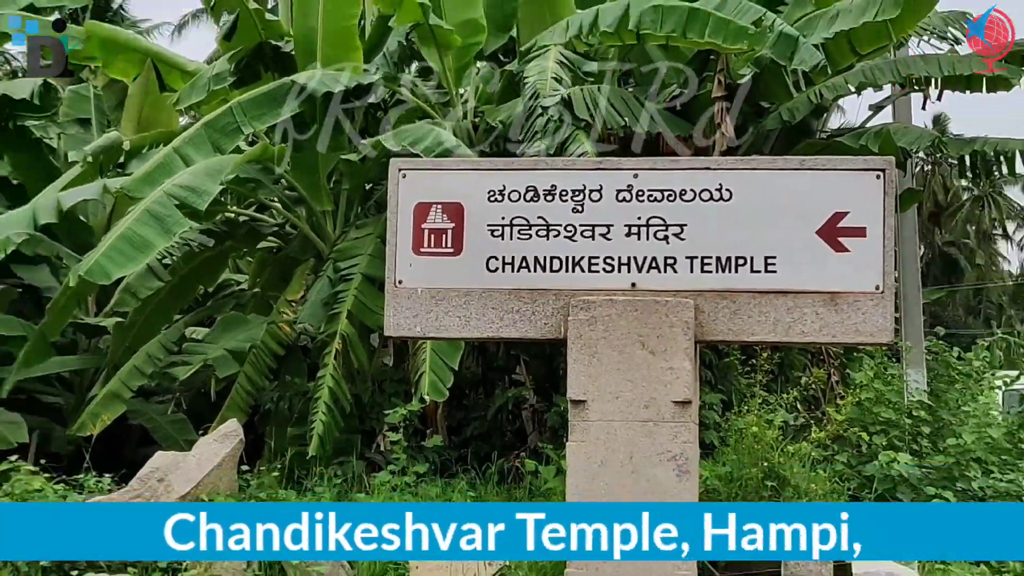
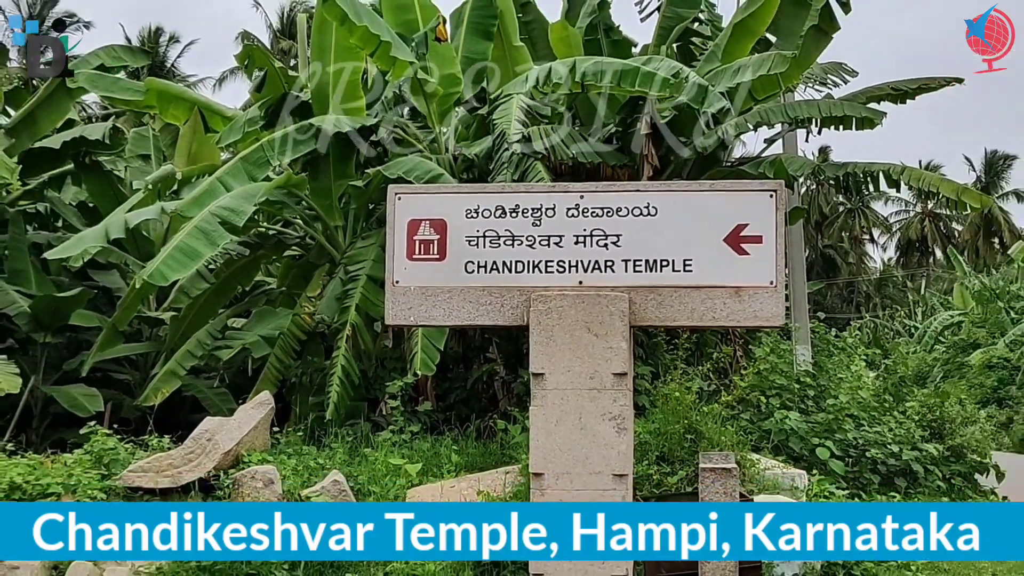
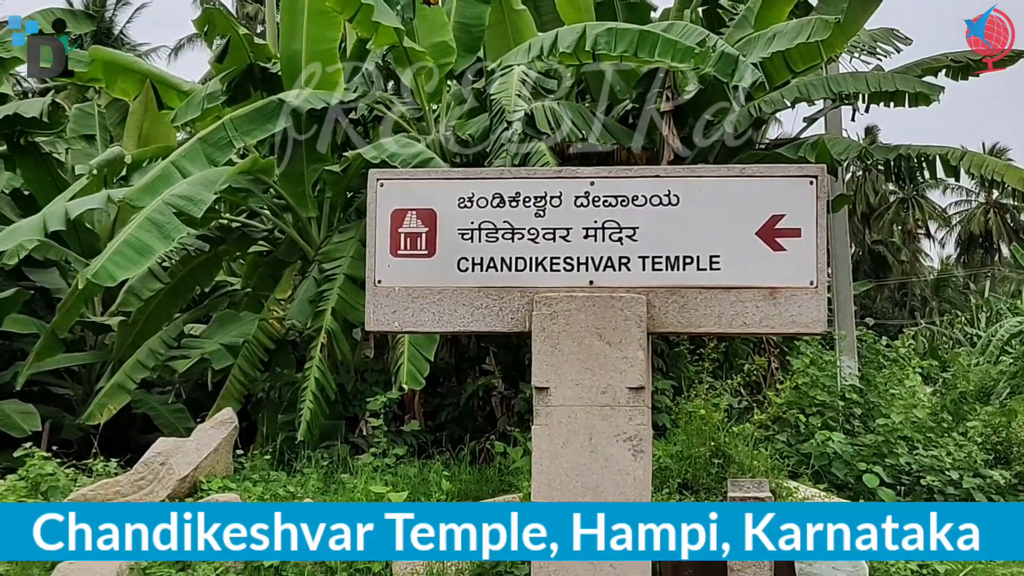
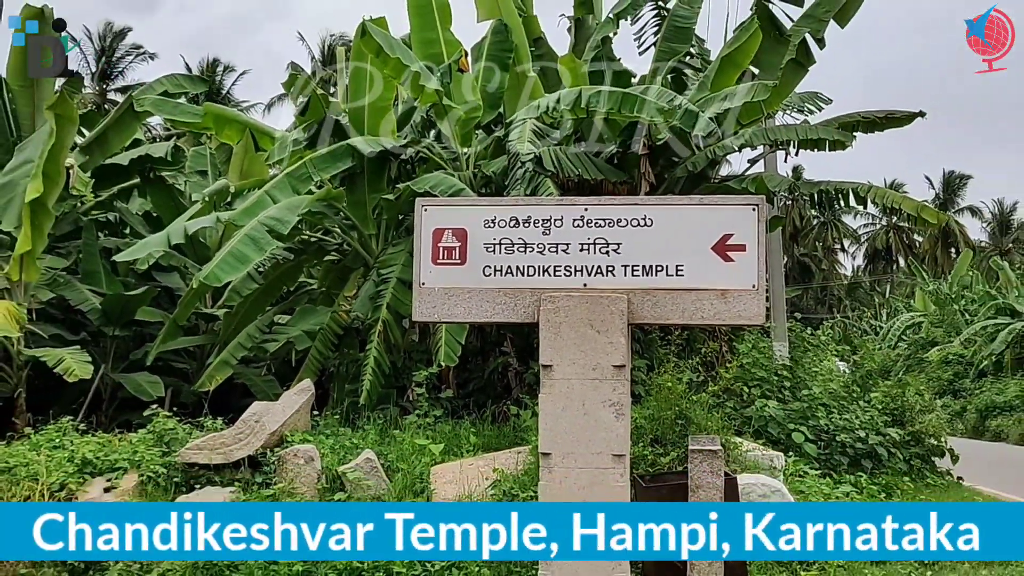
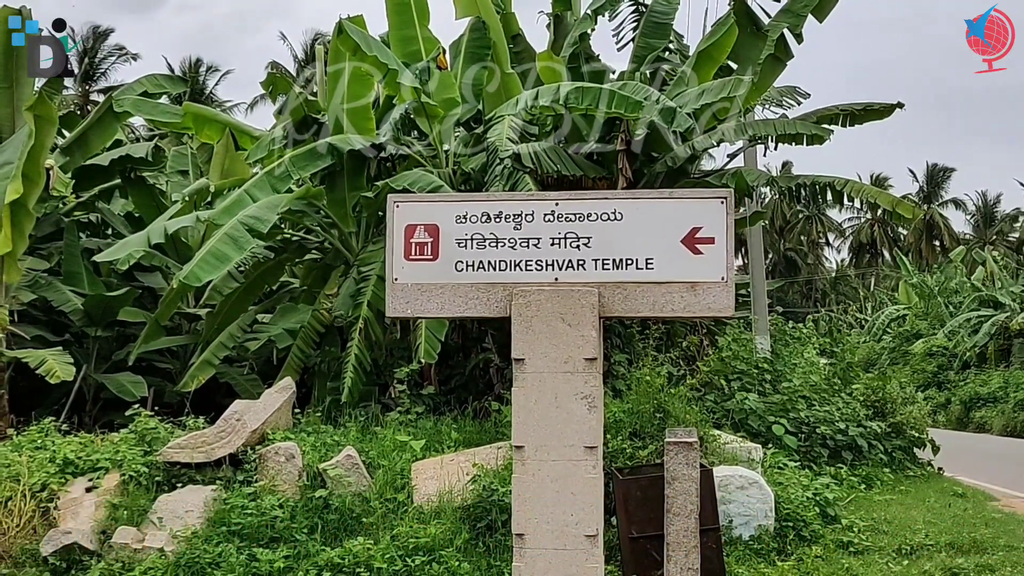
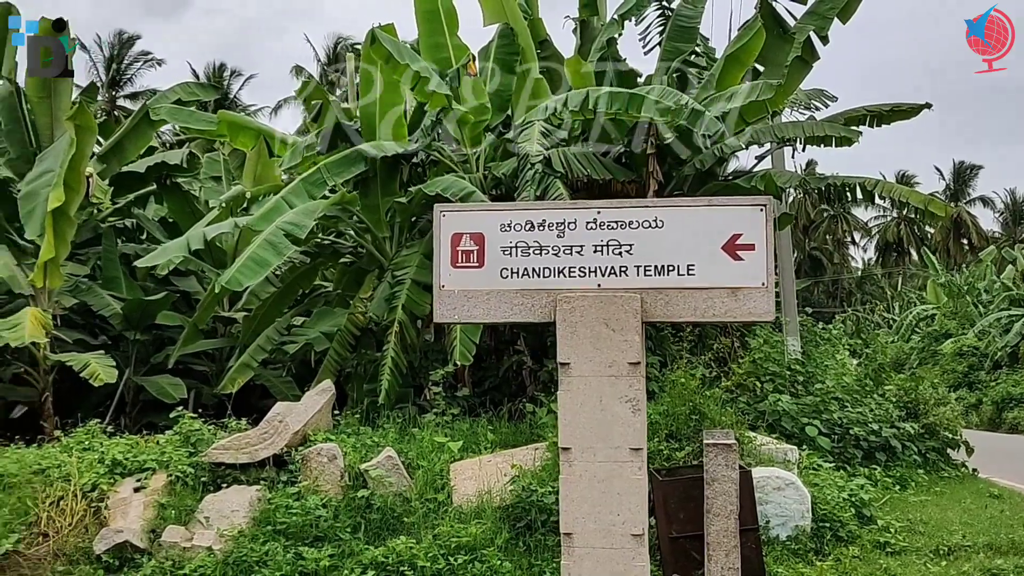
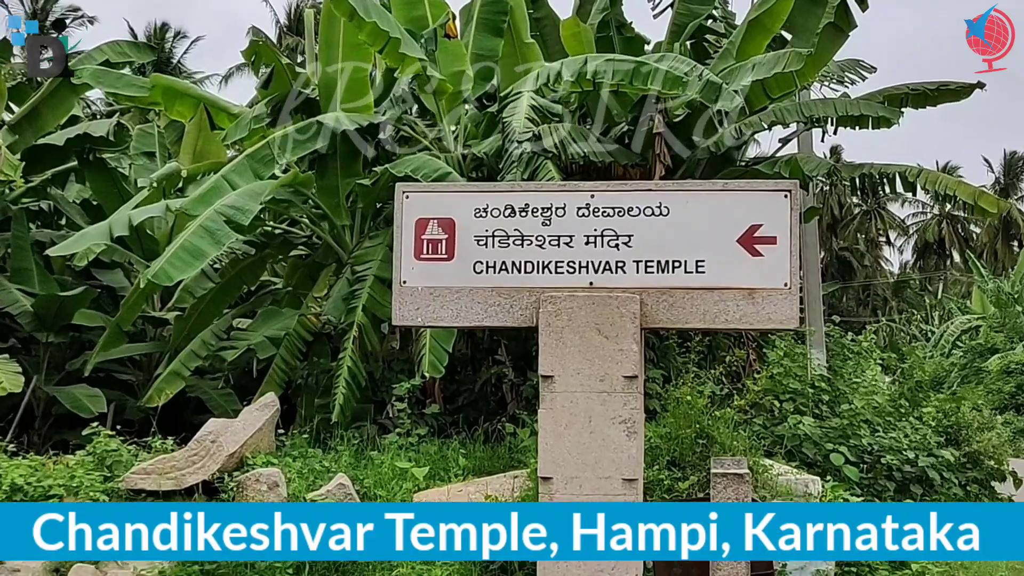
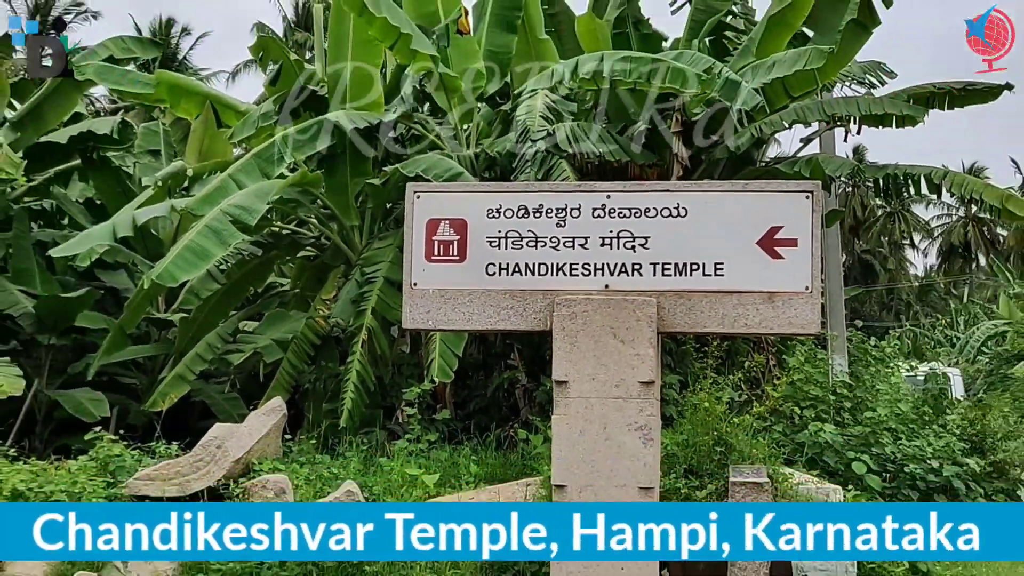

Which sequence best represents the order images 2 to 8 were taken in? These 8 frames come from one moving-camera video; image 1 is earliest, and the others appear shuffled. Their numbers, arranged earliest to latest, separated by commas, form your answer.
8, 4, 7, 3, 2, 5, 6
